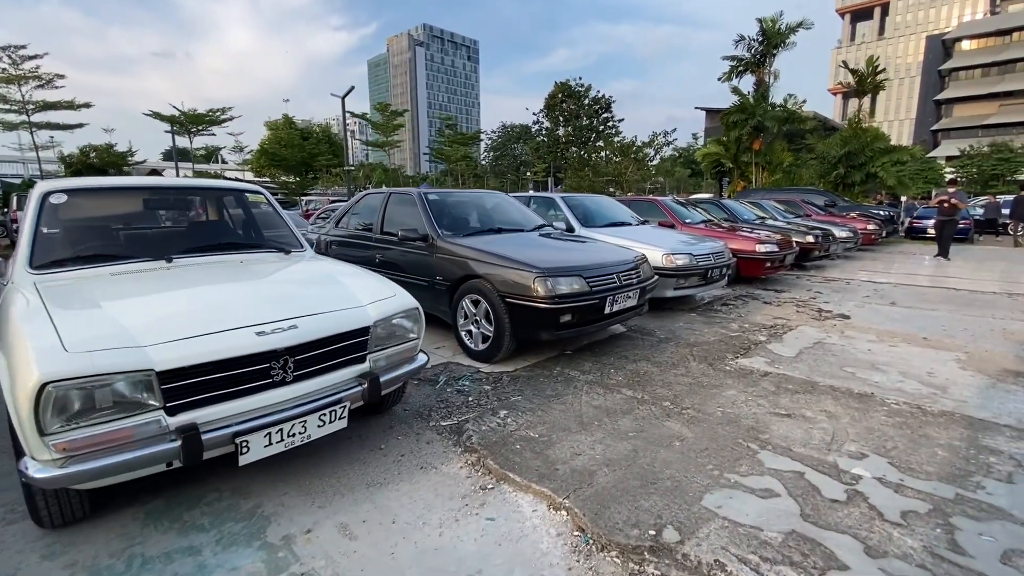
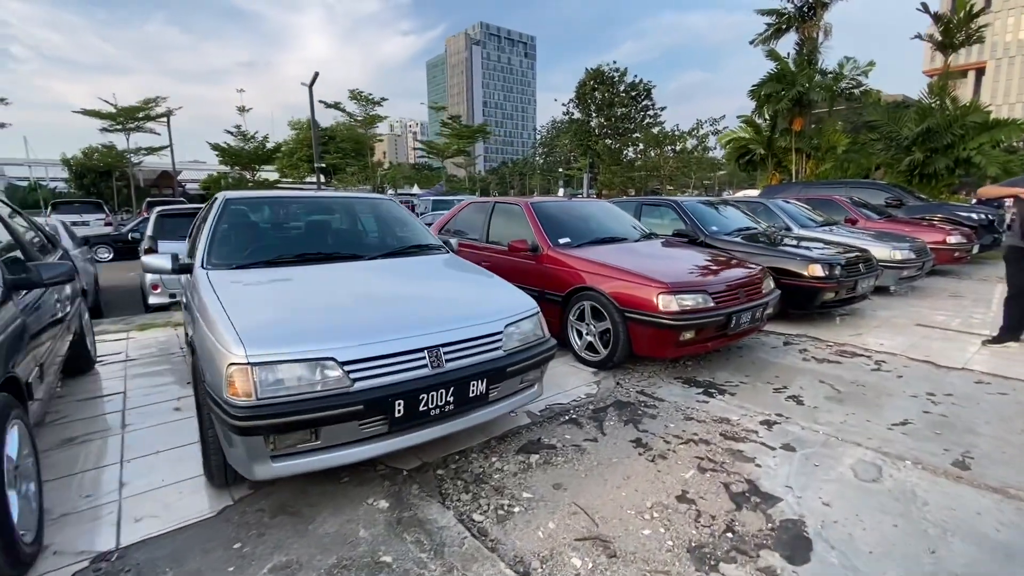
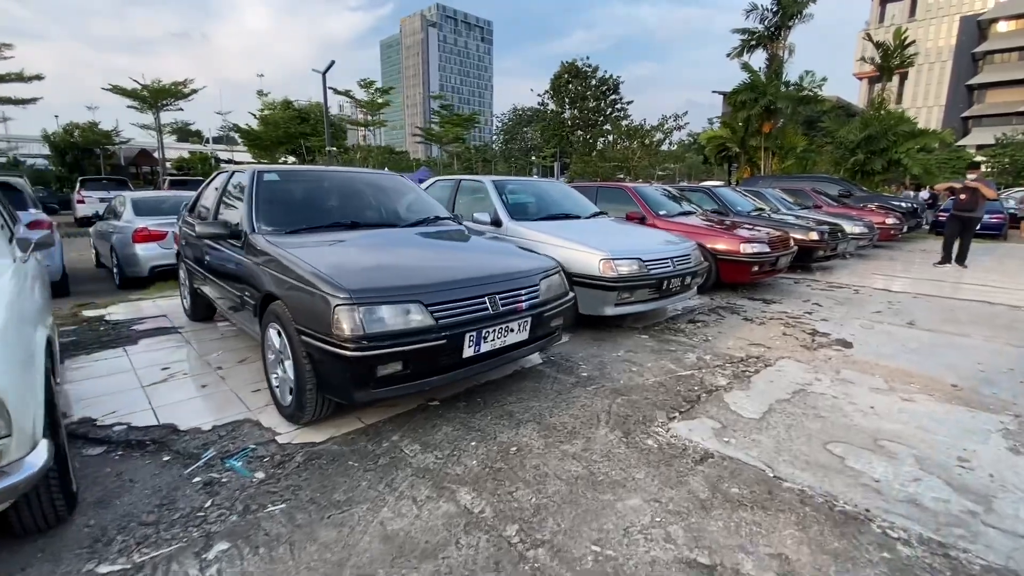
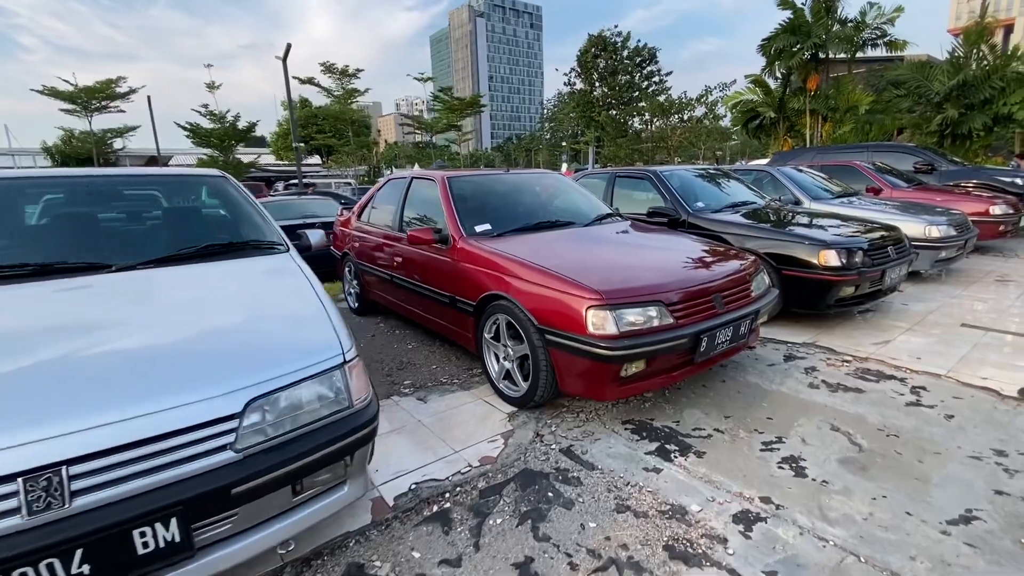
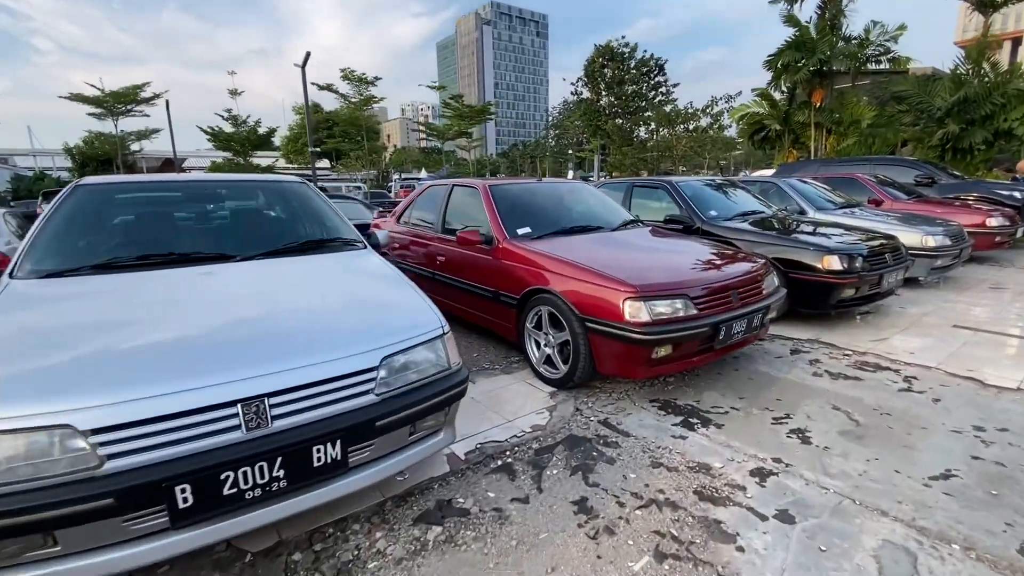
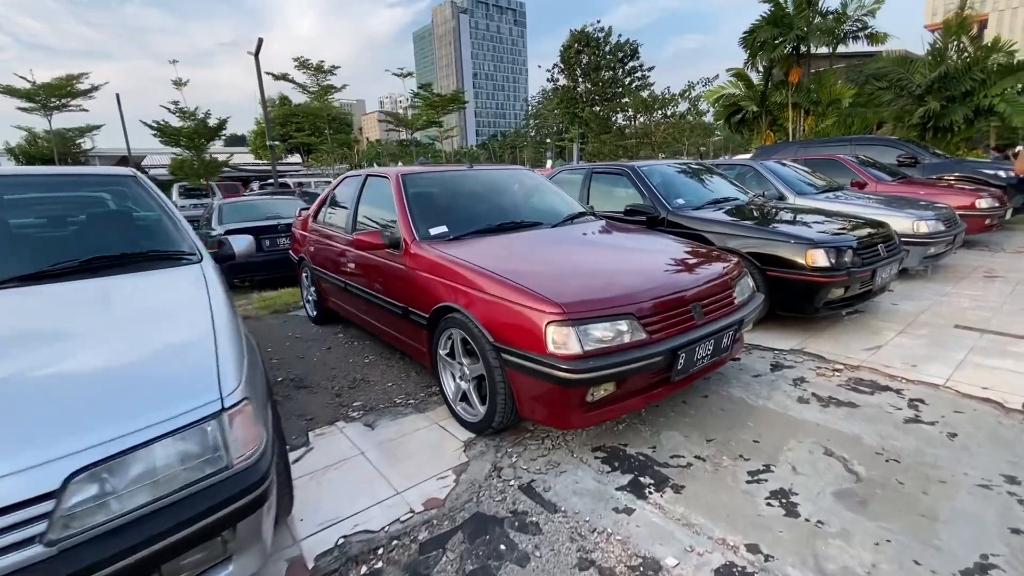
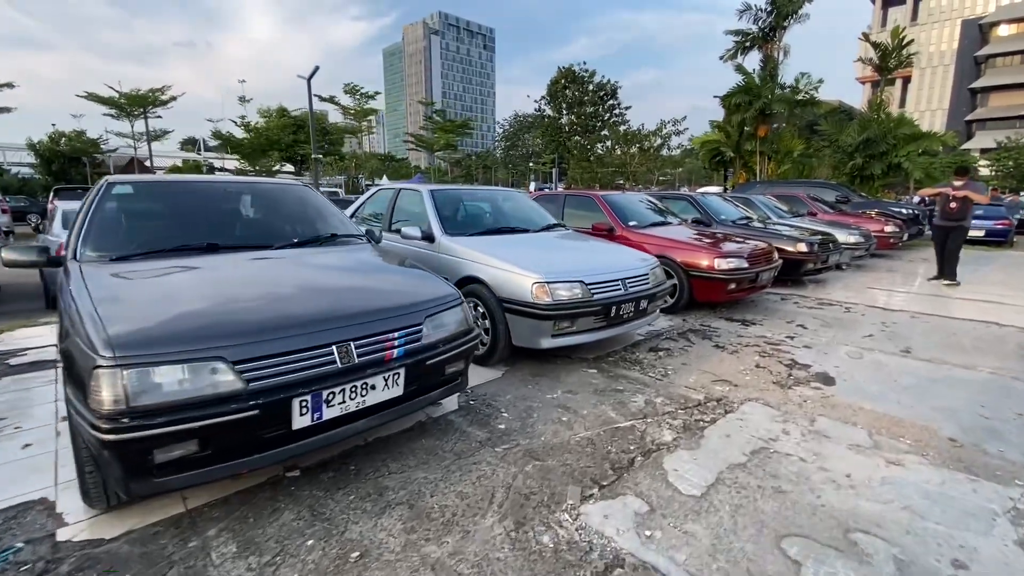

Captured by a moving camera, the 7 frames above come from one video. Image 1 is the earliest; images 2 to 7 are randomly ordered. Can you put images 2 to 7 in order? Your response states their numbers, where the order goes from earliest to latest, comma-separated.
3, 7, 2, 5, 4, 6
